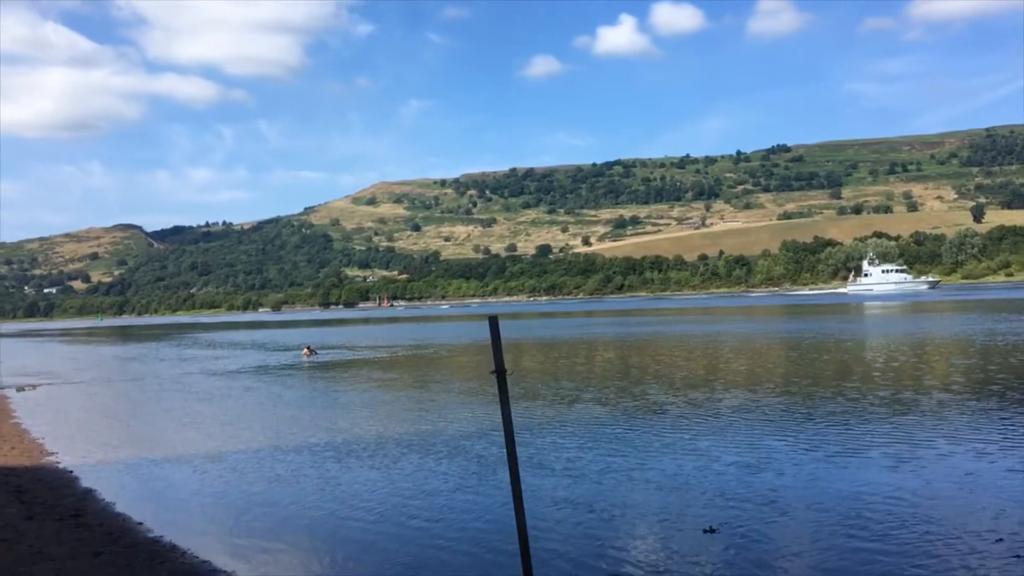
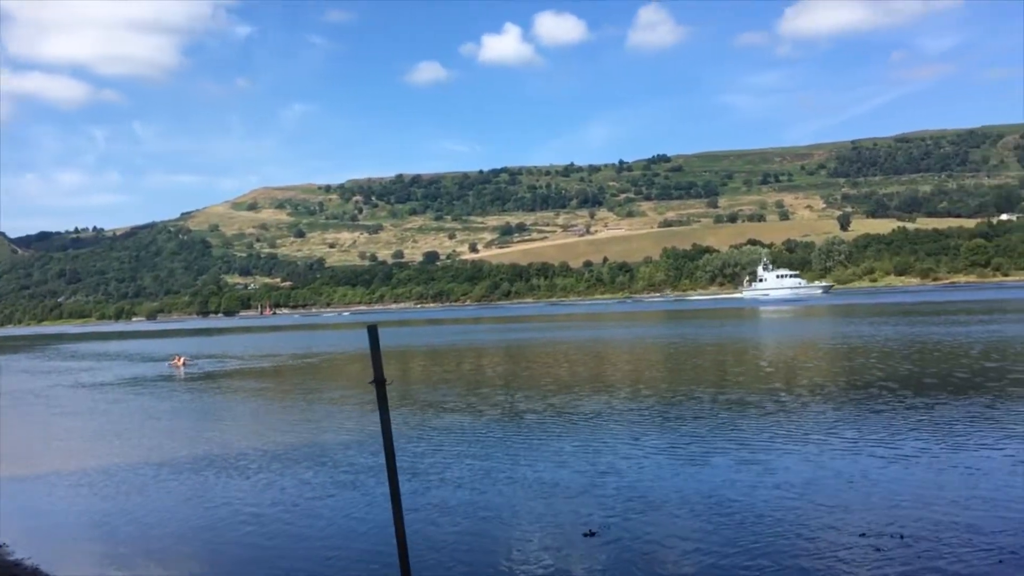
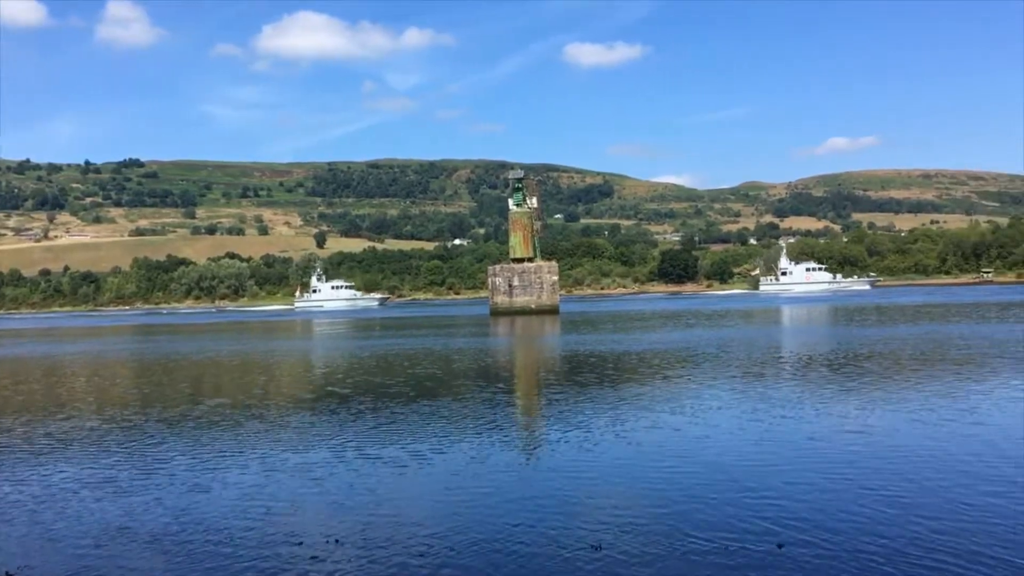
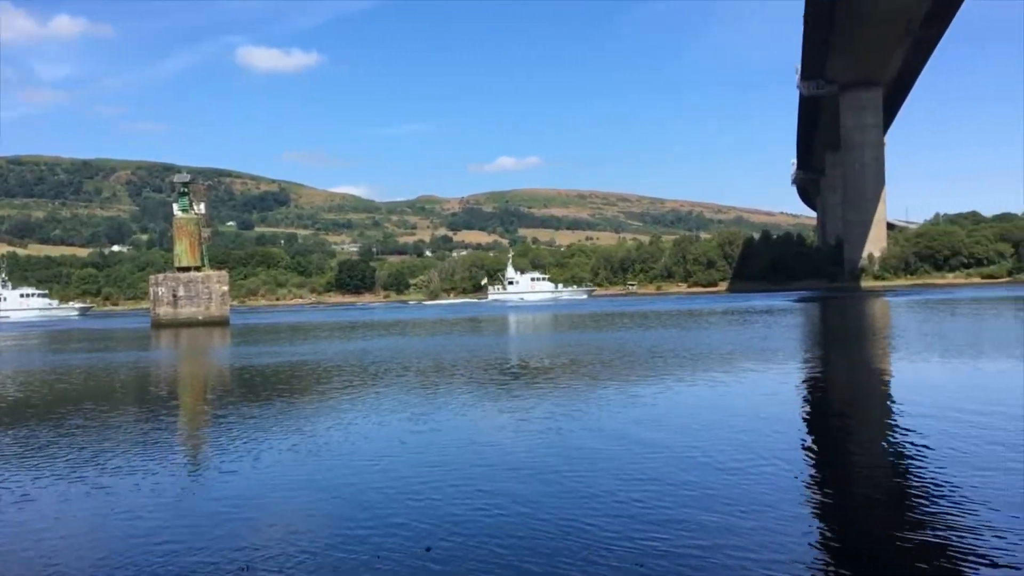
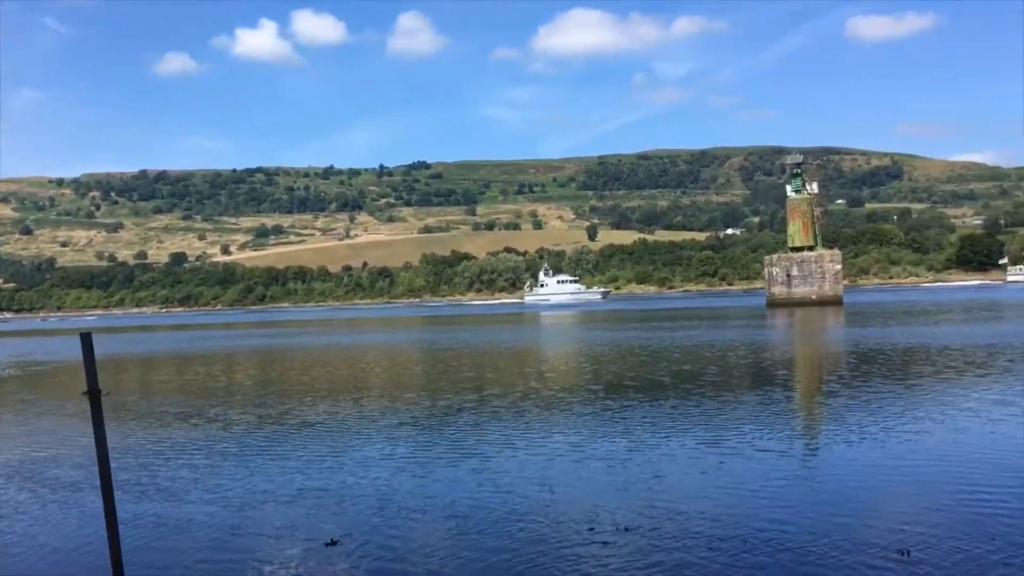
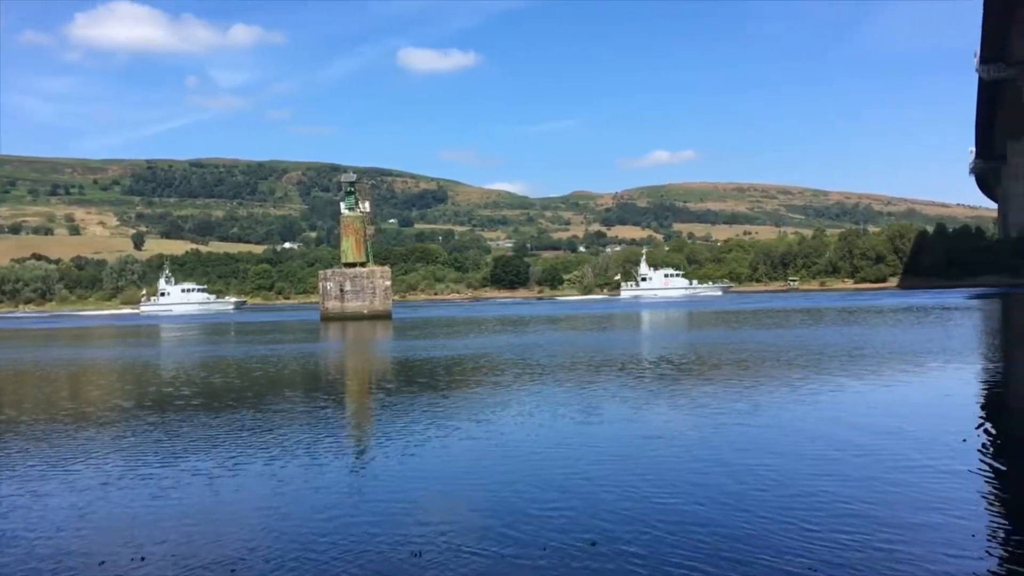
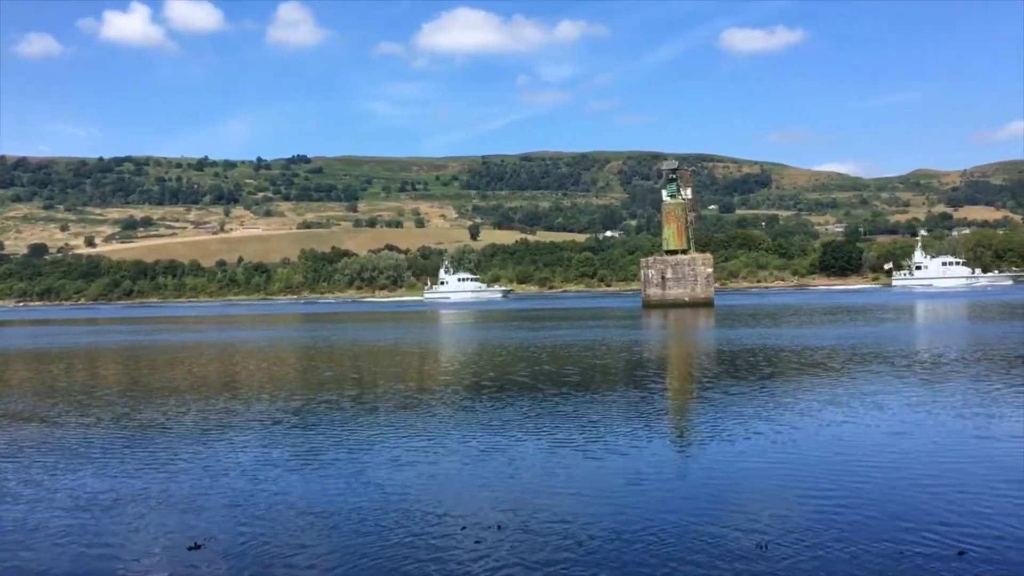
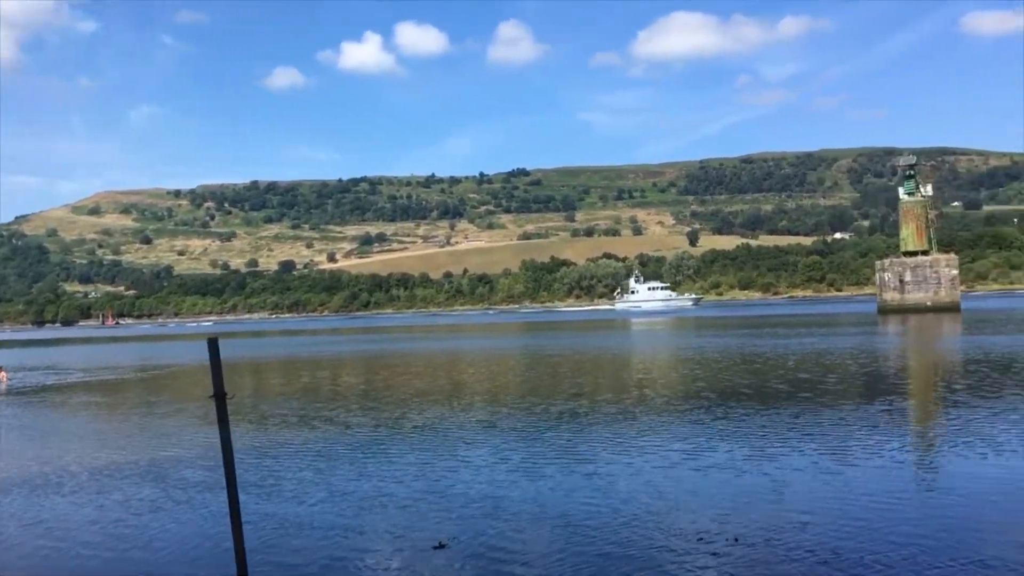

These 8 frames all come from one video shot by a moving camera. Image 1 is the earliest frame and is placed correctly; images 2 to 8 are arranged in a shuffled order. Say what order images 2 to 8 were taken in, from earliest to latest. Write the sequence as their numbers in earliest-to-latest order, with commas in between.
2, 8, 5, 7, 3, 6, 4
